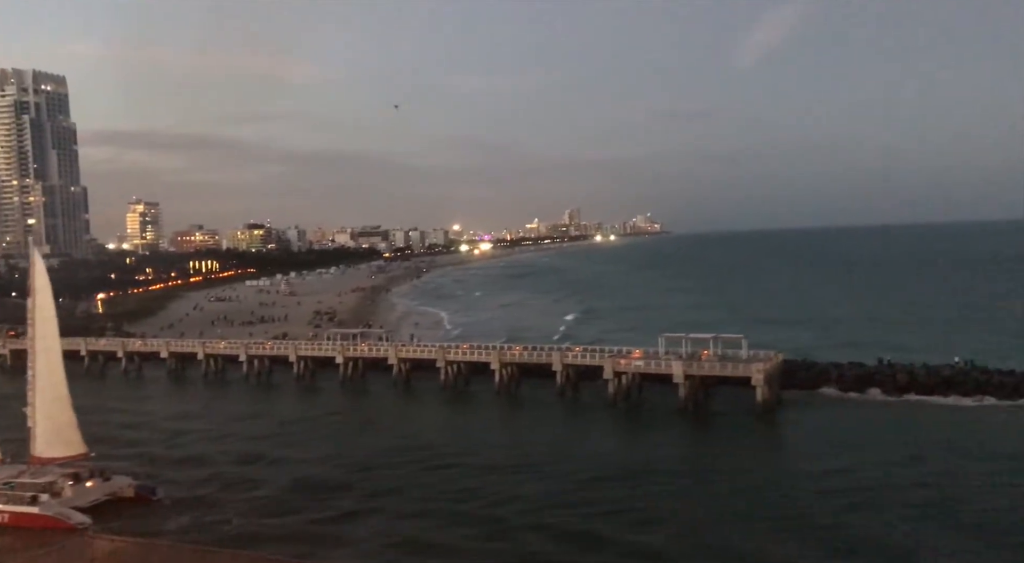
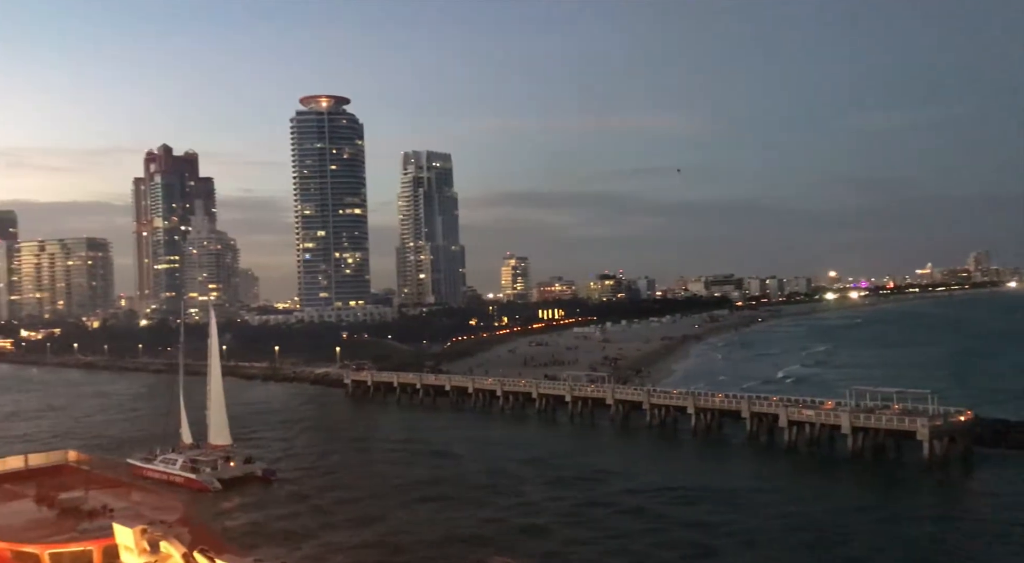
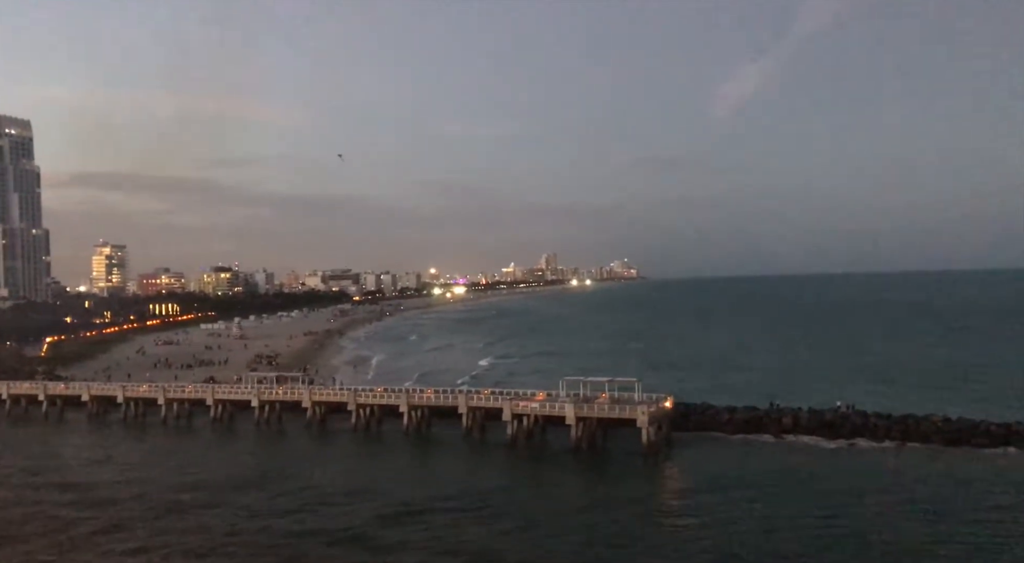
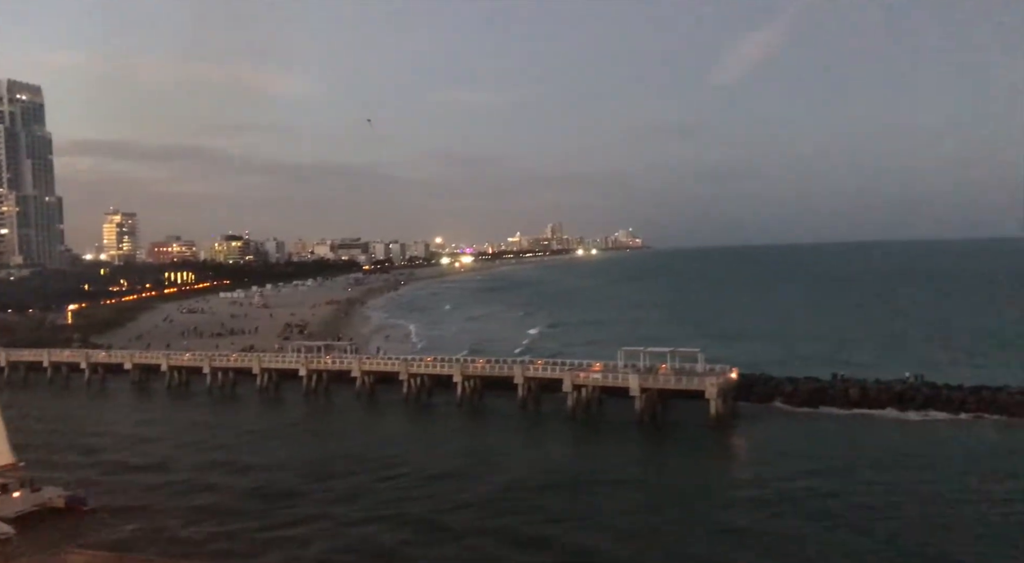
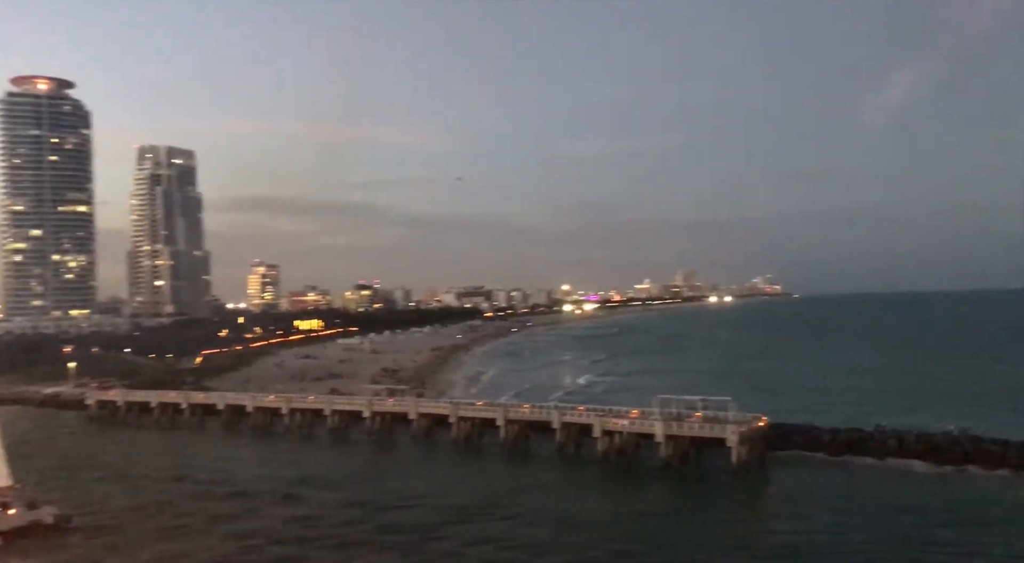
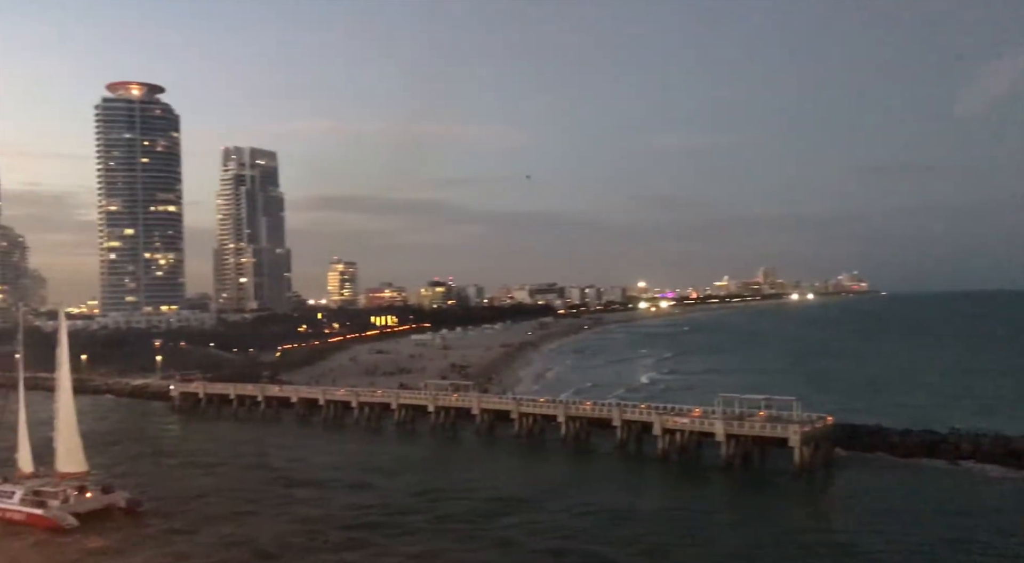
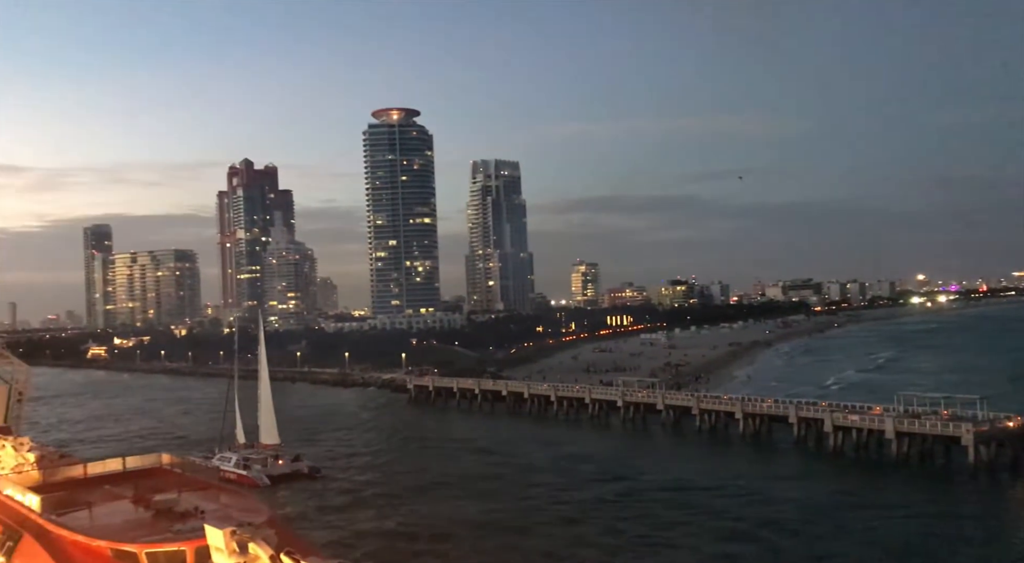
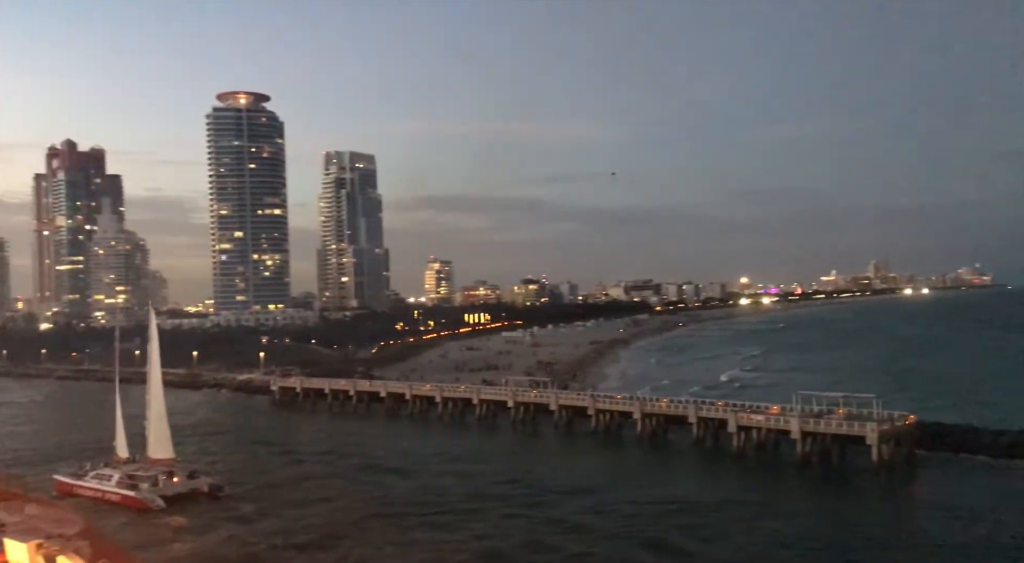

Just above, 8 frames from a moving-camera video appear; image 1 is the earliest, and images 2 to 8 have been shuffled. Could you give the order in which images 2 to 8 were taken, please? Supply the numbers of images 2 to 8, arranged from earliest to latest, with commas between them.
4, 3, 5, 6, 8, 2, 7
